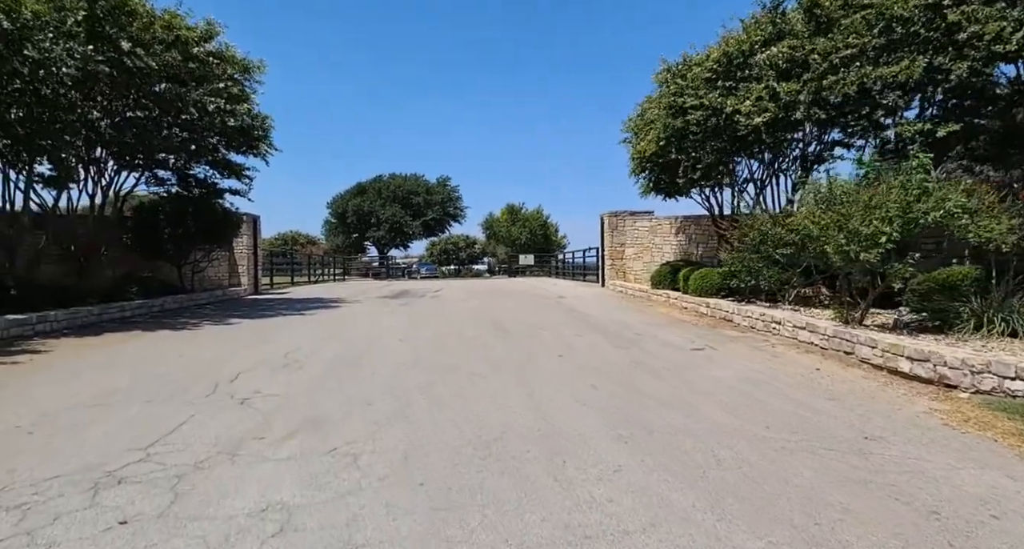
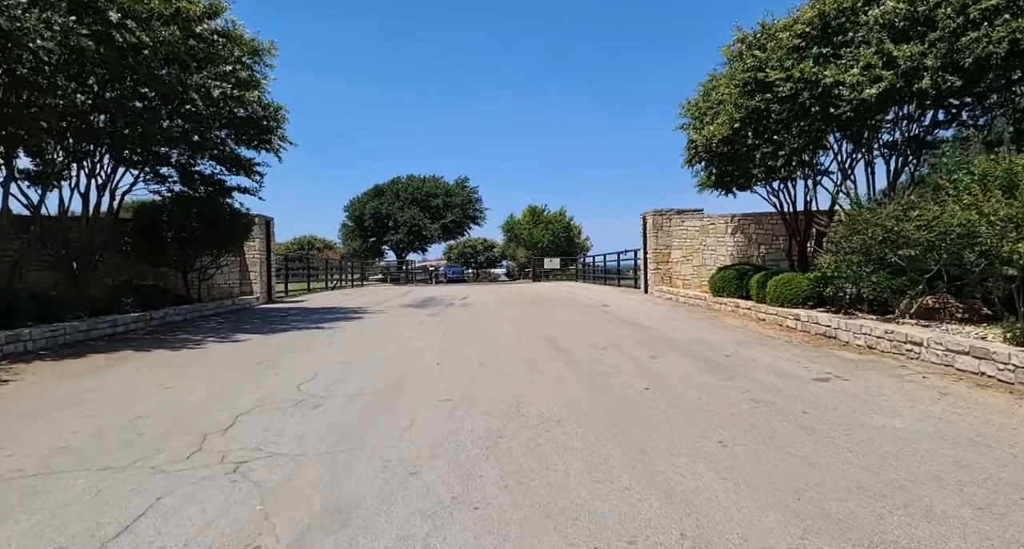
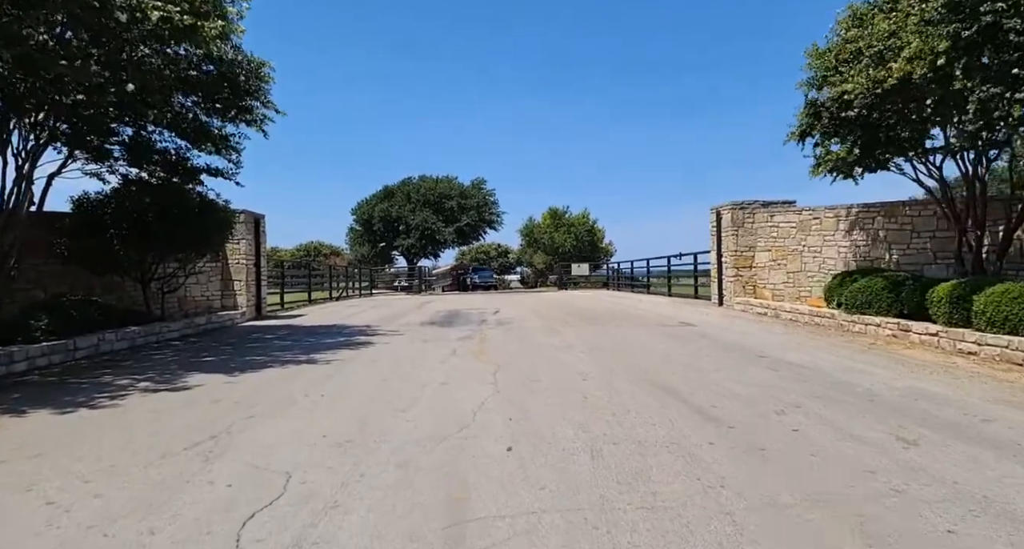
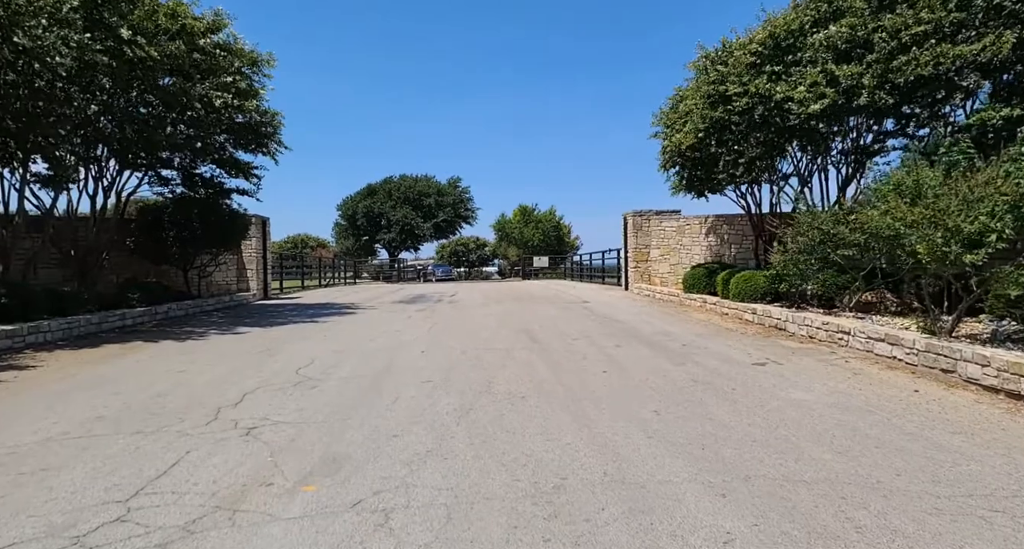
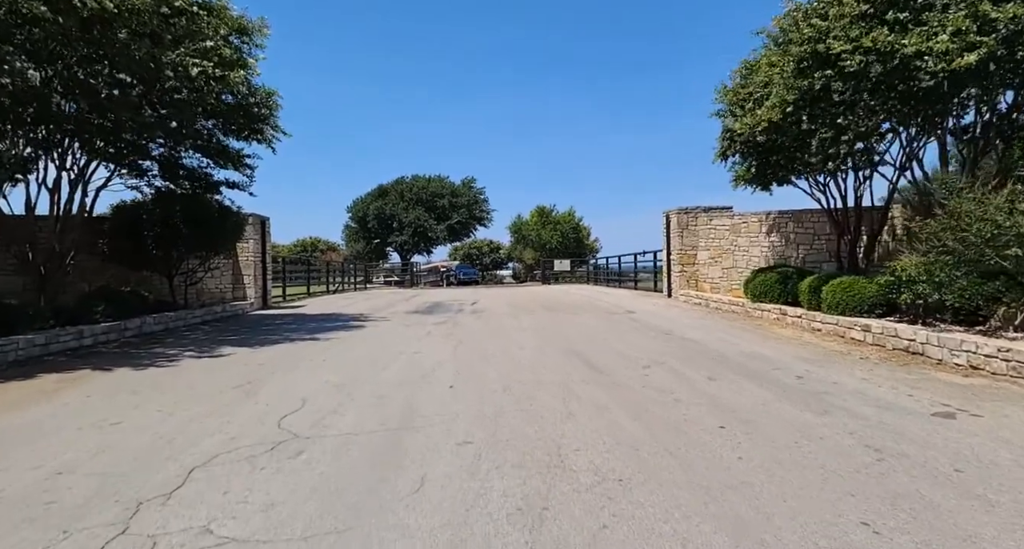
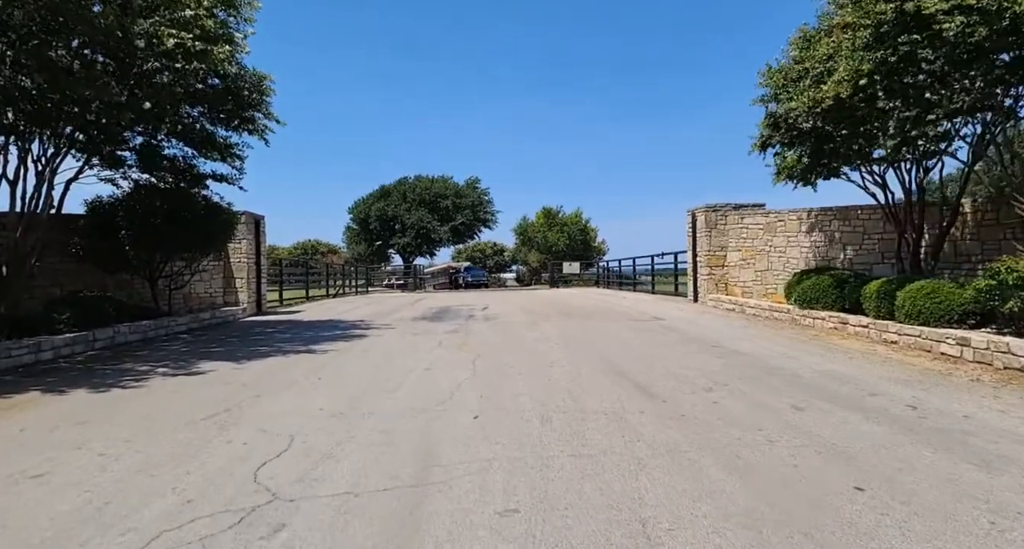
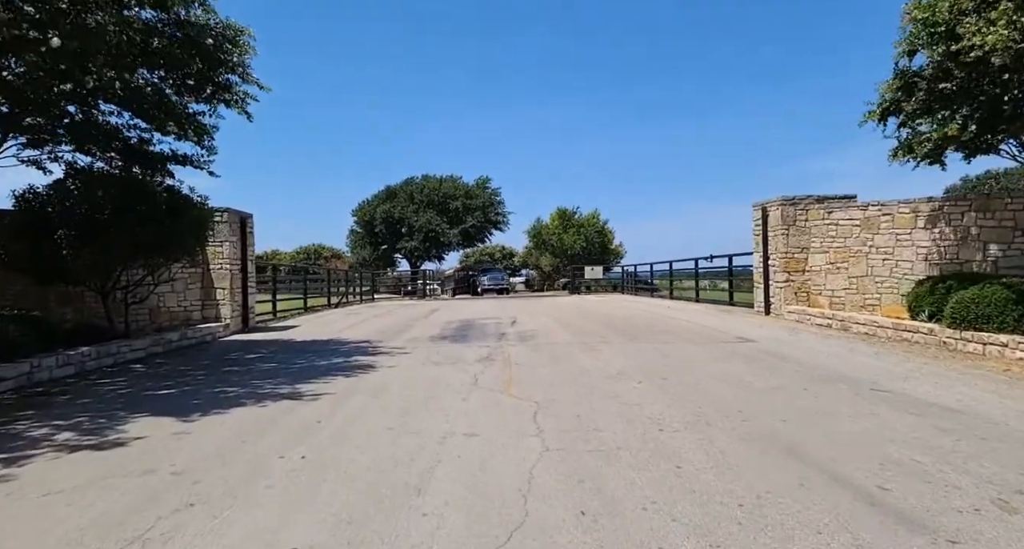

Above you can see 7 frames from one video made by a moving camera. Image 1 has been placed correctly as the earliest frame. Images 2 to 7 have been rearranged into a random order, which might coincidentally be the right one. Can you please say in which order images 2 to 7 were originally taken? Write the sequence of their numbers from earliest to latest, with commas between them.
4, 2, 5, 6, 3, 7
